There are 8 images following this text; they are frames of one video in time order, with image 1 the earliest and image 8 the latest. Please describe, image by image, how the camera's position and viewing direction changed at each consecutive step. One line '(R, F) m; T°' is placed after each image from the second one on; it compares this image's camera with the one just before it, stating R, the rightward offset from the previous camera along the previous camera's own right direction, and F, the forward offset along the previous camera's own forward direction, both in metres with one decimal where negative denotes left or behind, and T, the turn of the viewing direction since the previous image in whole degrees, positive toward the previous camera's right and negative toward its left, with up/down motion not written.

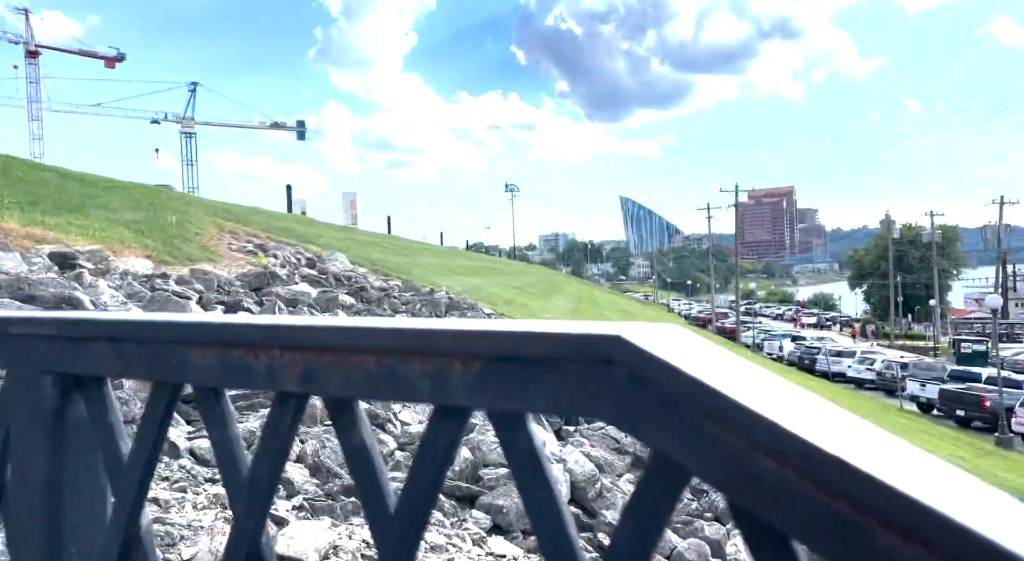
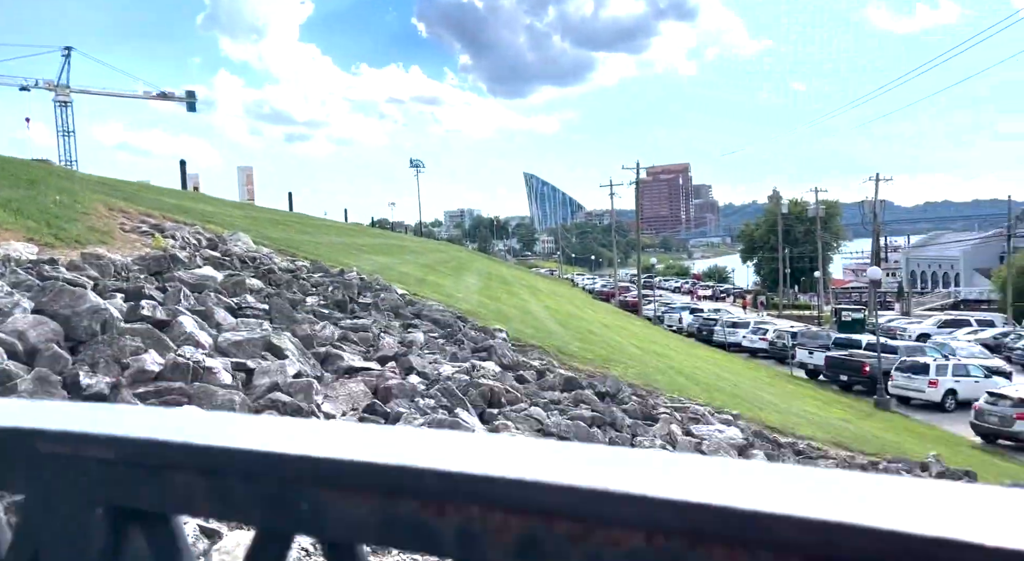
(-0.1, +0.1) m; +6°
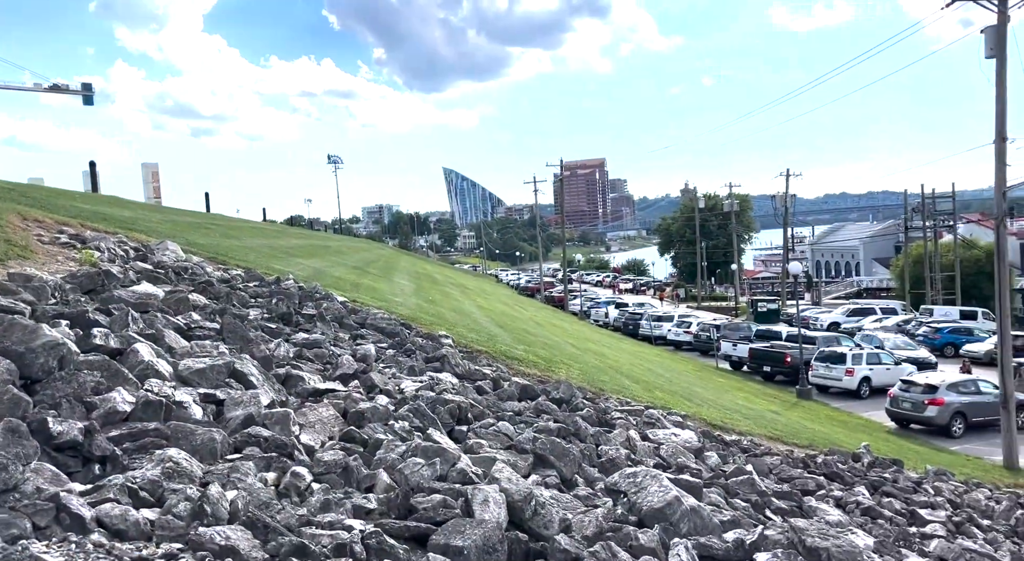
(-0.3, +0.1) m; +5°
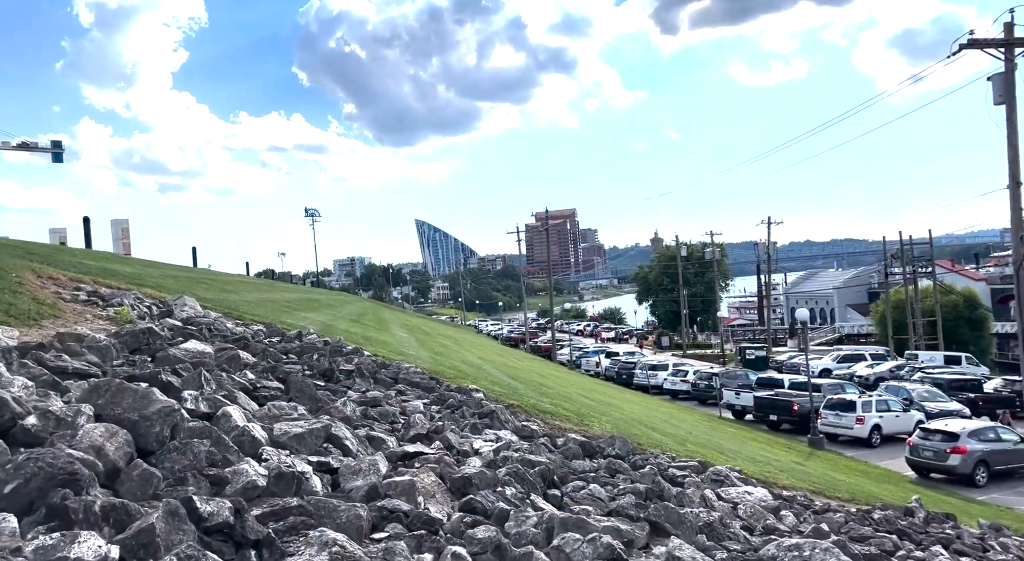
(-0.8, +0.3) m; +1°
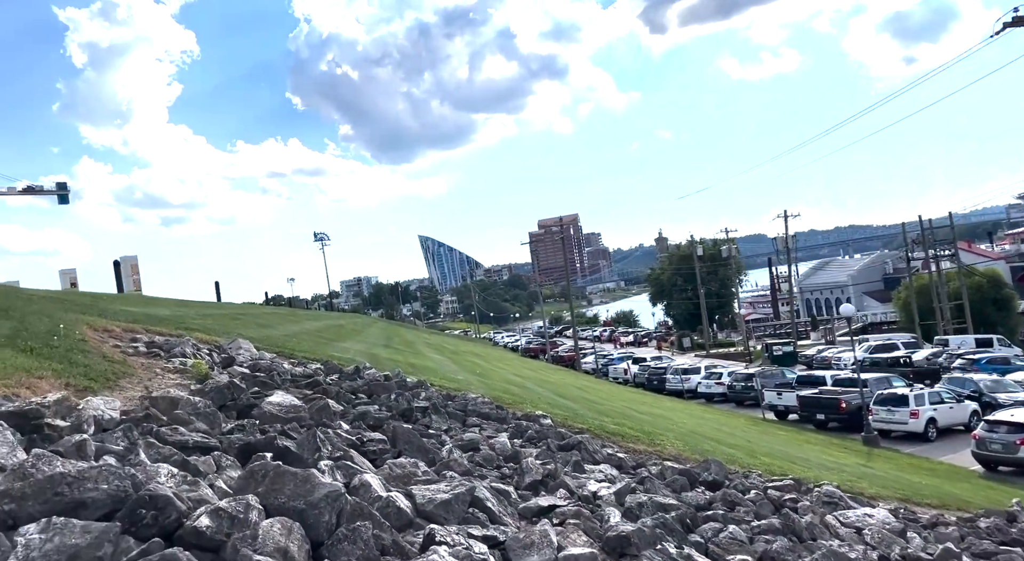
(-0.7, +0.3) m; -1°
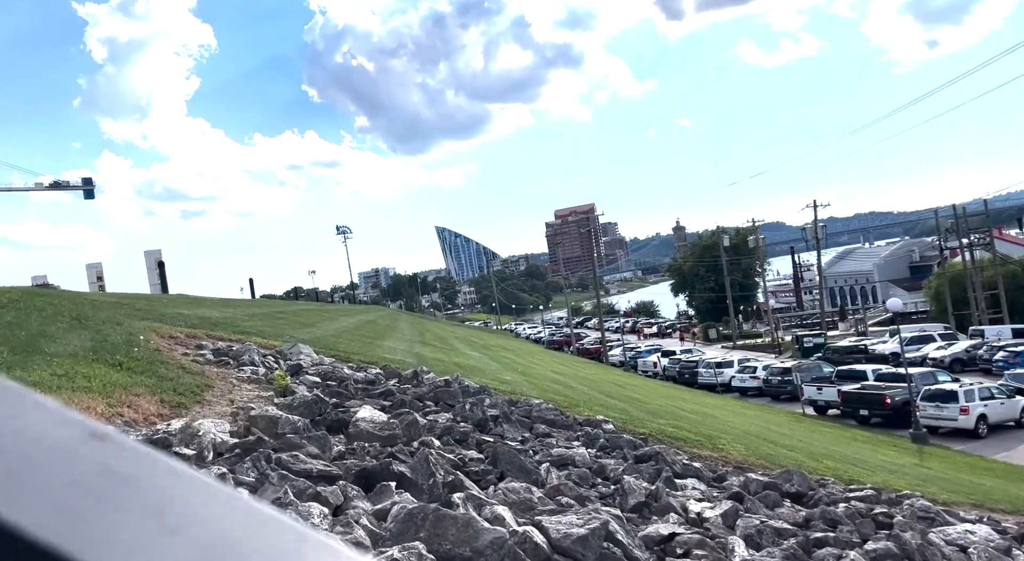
(-0.6, +0.1) m; -2°
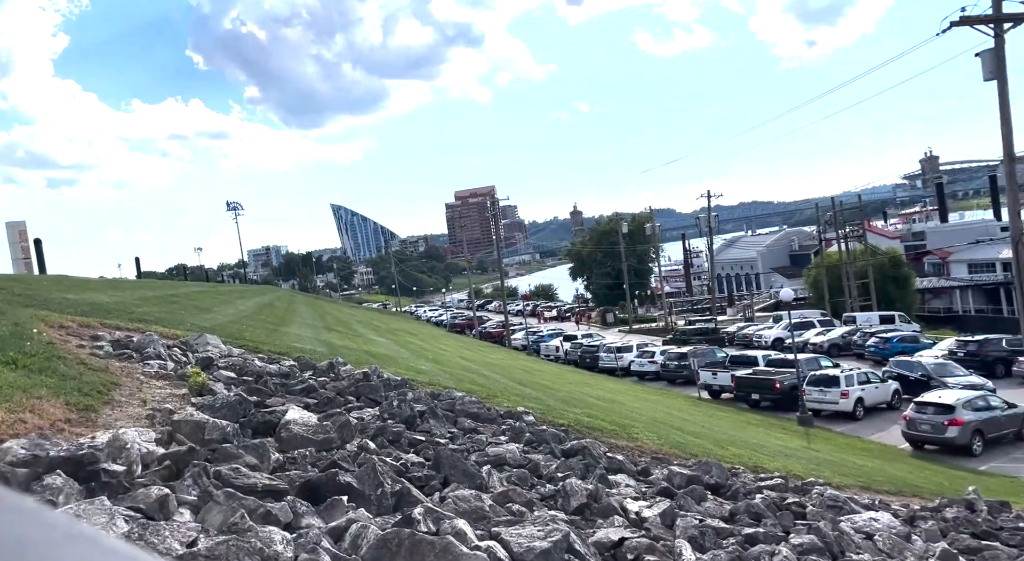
(-0.3, +0.1) m; +7°
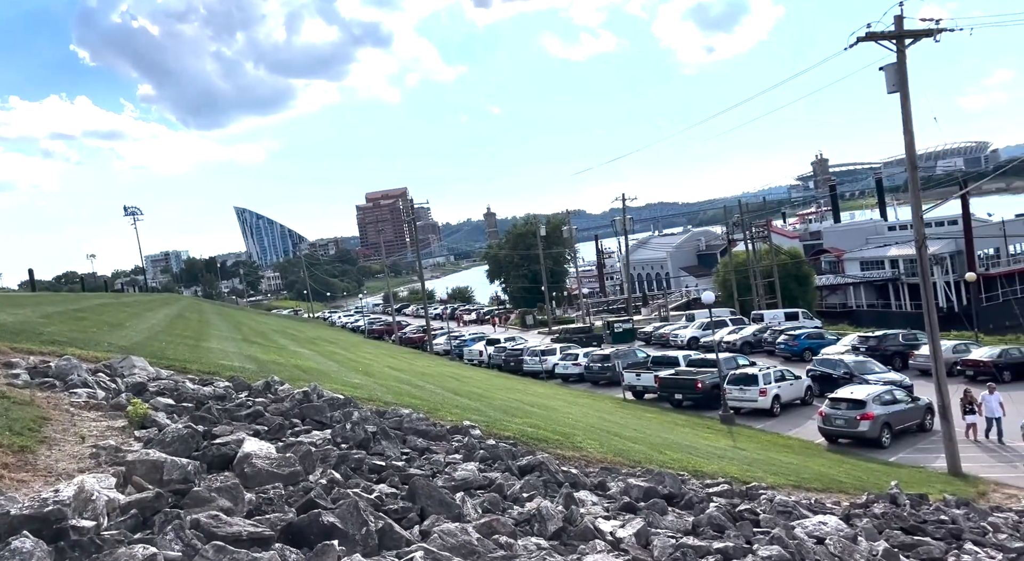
(-0.4, +0.1) m; +6°
